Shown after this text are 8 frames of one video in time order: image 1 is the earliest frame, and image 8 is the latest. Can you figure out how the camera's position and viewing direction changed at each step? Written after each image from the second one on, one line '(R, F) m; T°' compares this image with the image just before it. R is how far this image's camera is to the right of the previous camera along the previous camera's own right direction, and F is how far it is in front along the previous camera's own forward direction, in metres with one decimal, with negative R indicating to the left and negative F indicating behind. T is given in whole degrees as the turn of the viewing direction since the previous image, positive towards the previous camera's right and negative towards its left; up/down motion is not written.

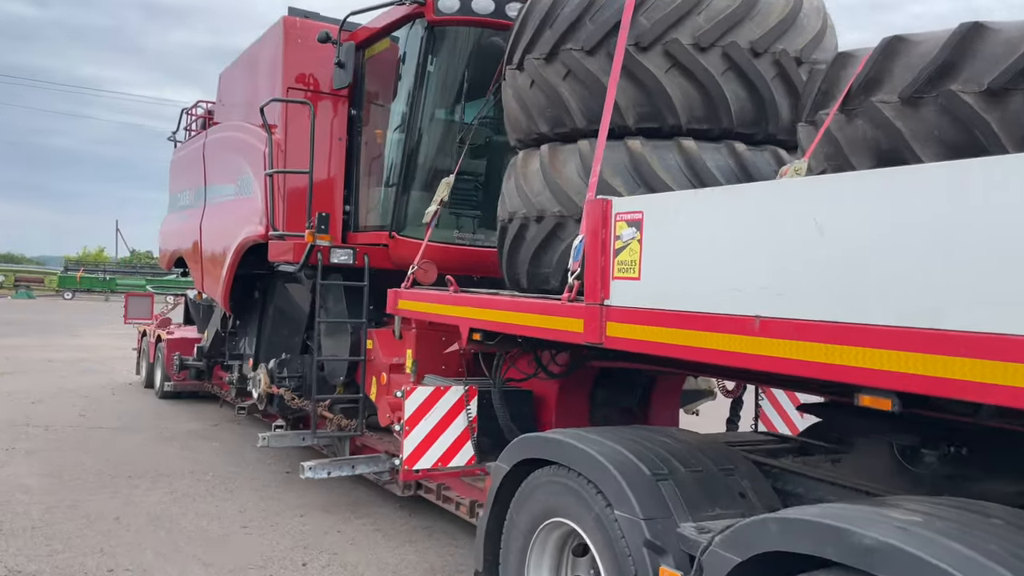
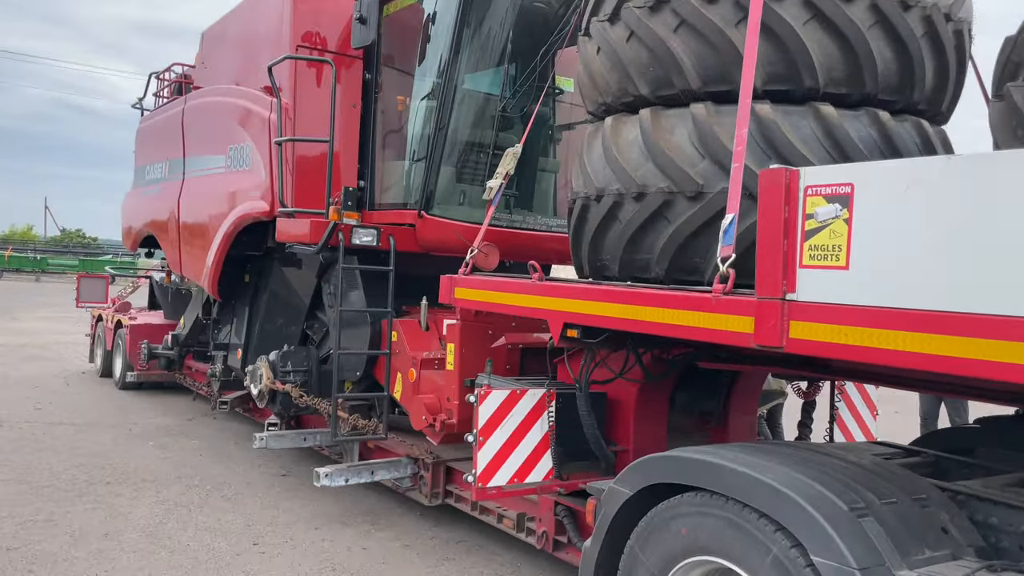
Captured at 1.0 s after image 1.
(-0.6, +0.6) m; +4°
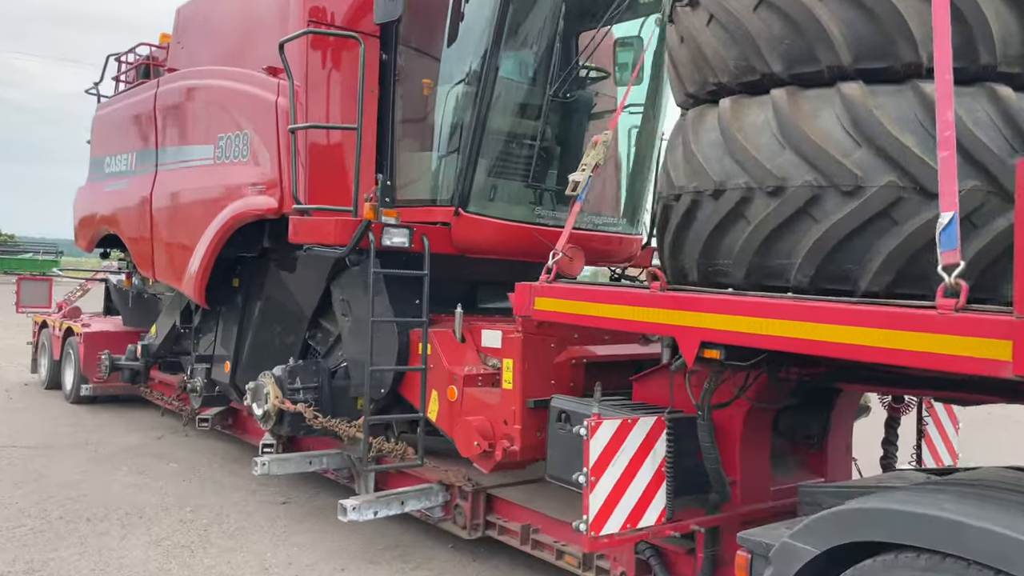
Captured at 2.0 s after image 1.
(-0.6, +0.6) m; +4°
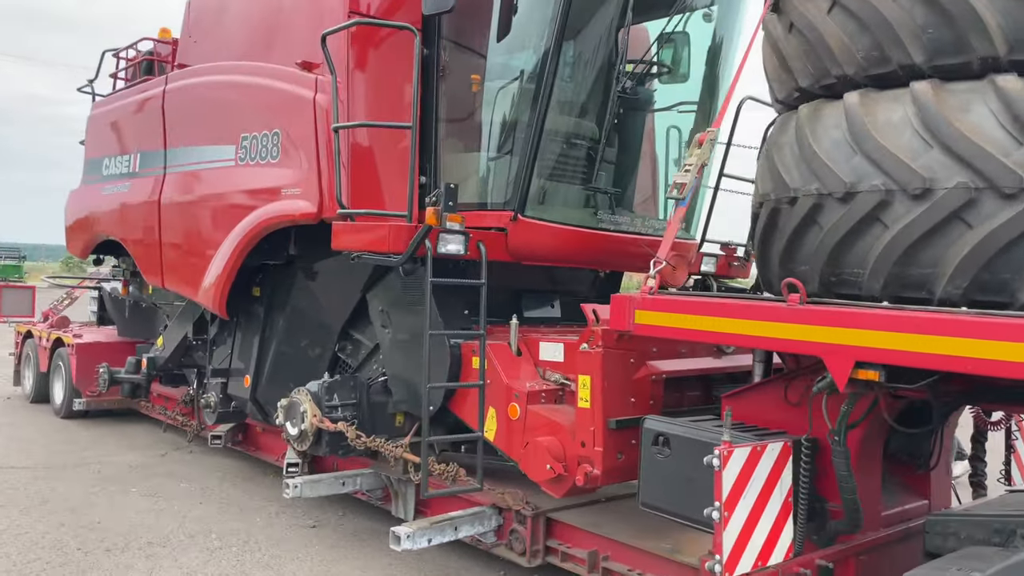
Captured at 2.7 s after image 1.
(-0.5, +0.3) m; +2°
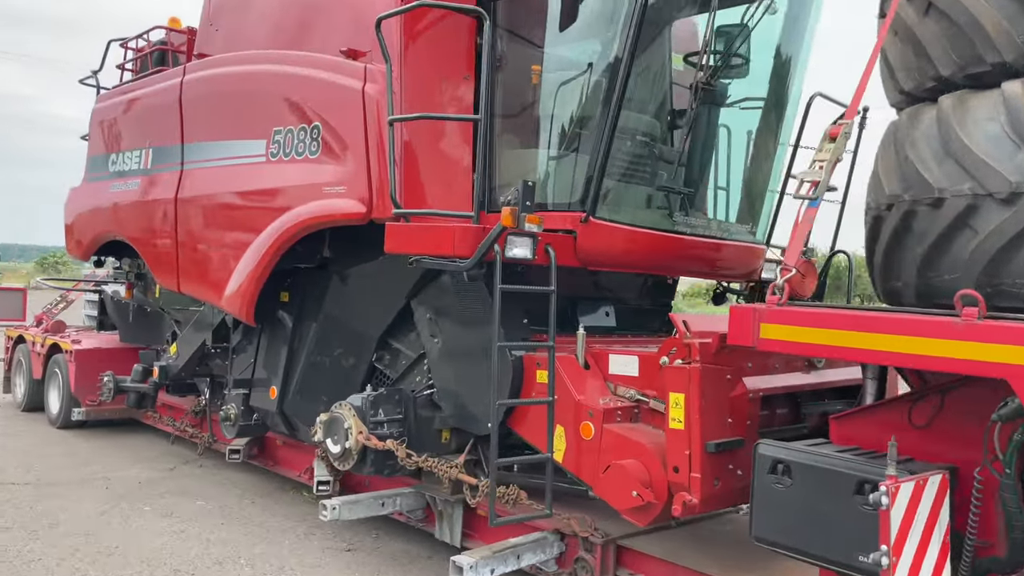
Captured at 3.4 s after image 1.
(-0.4, +0.3) m; +1°
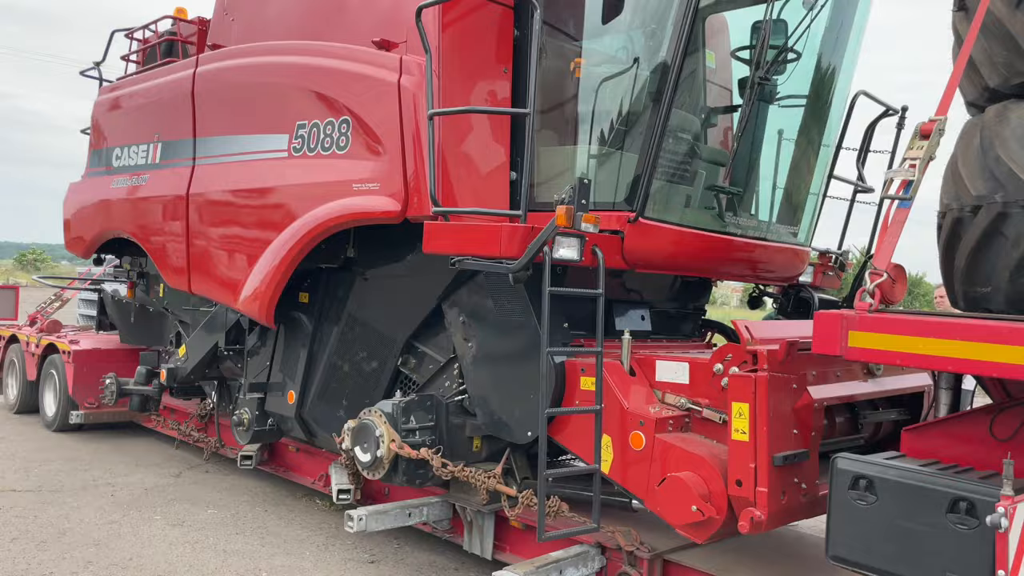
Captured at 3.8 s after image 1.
(-0.3, +0.2) m; +1°
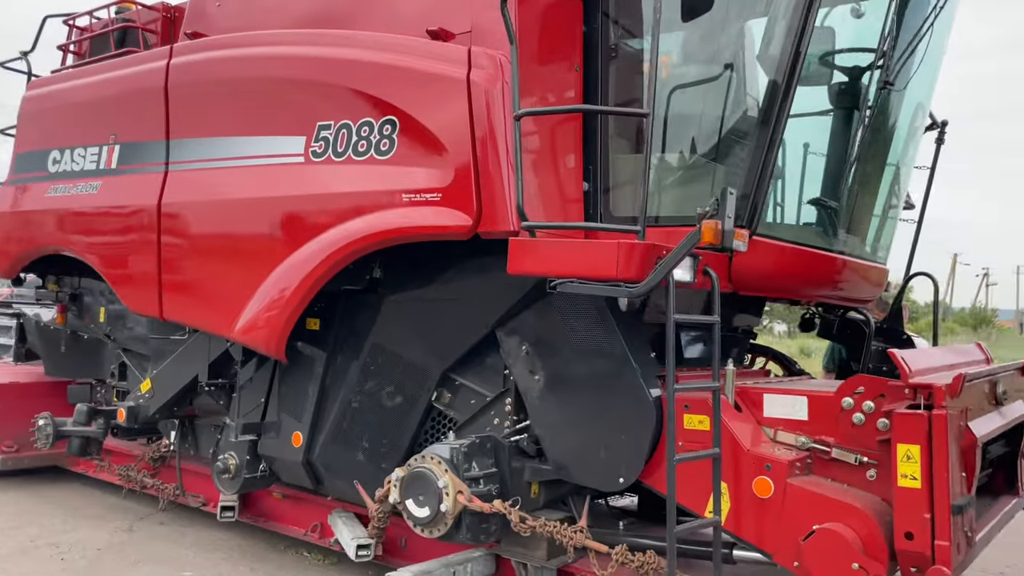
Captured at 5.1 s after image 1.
(-0.8, +0.6) m; +8°
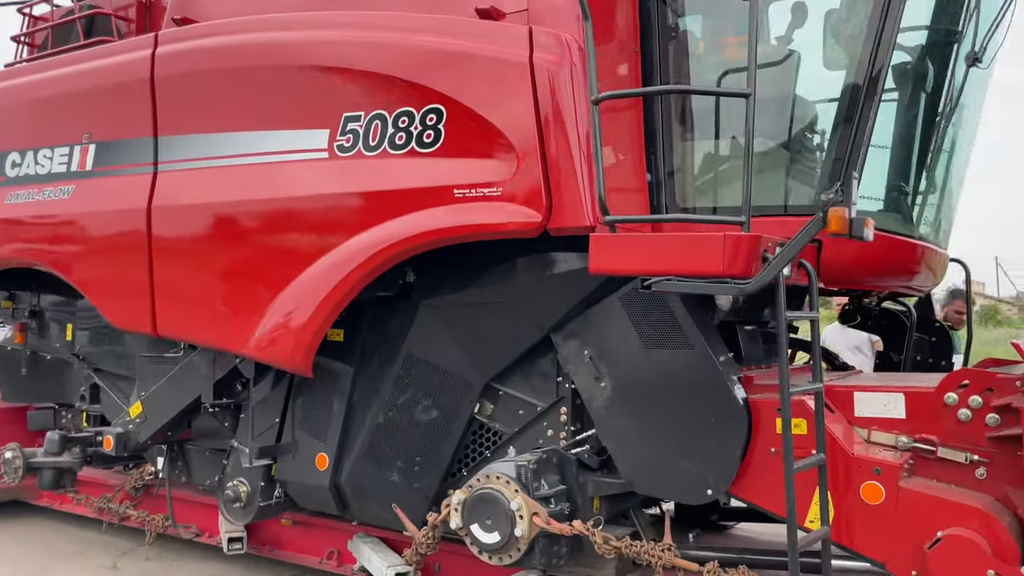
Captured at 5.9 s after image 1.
(-0.5, +0.3) m; +5°
